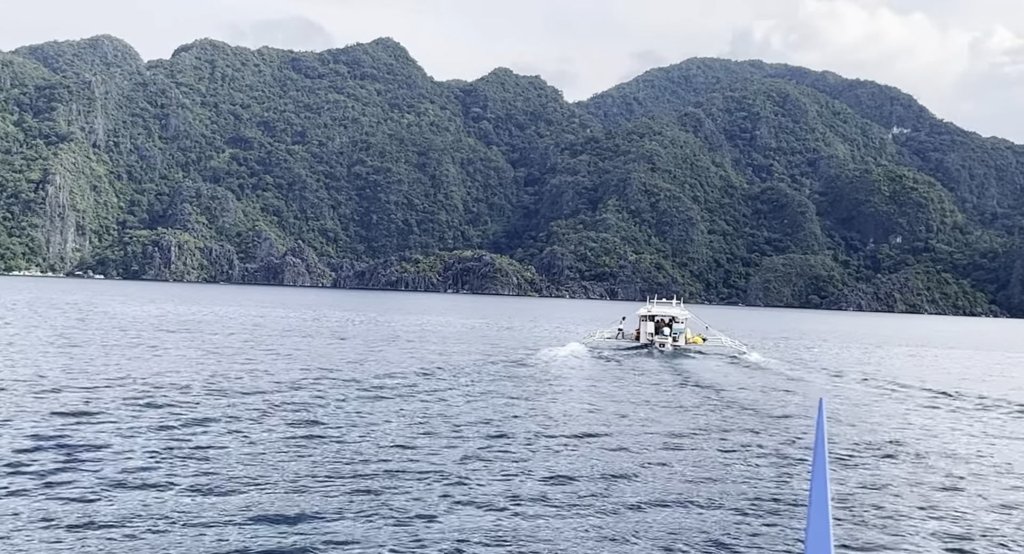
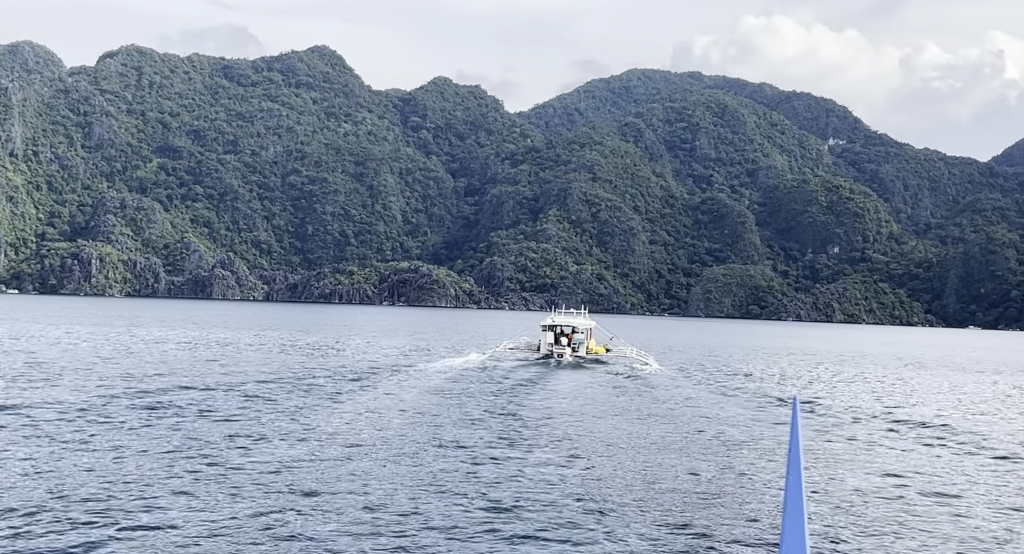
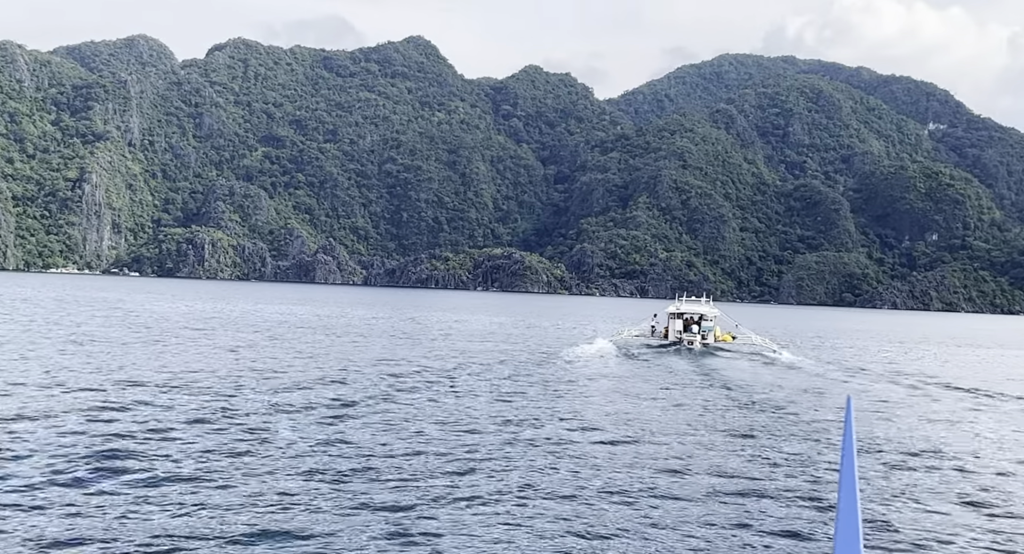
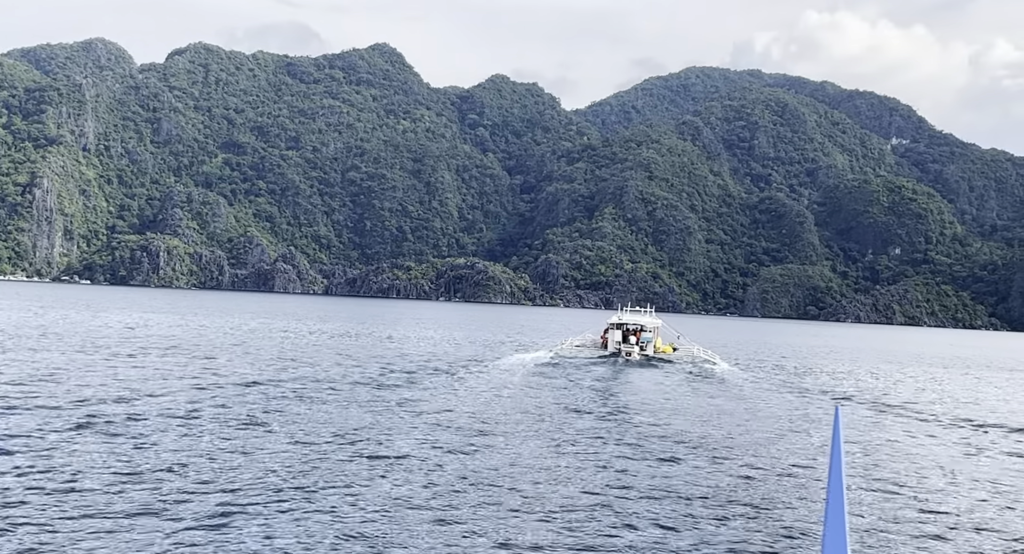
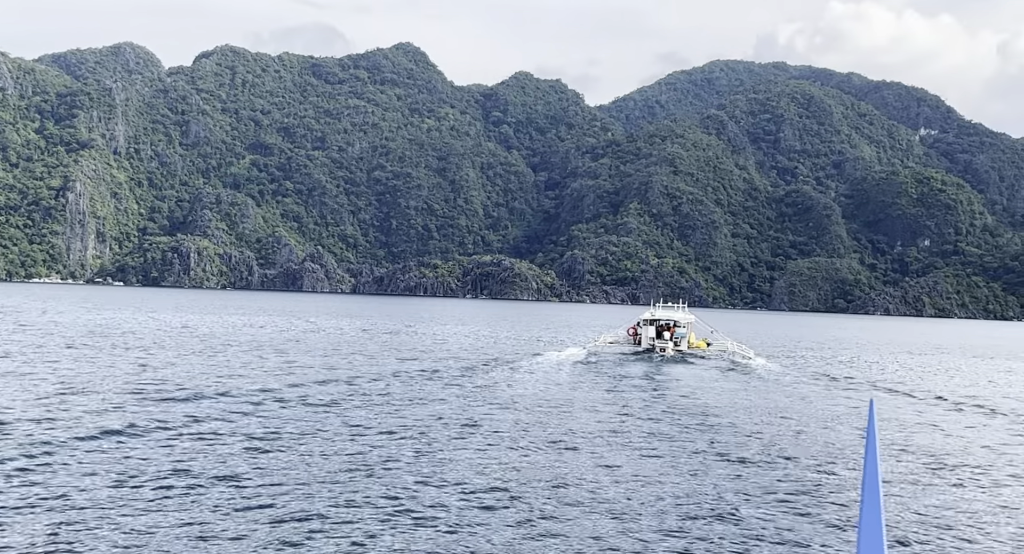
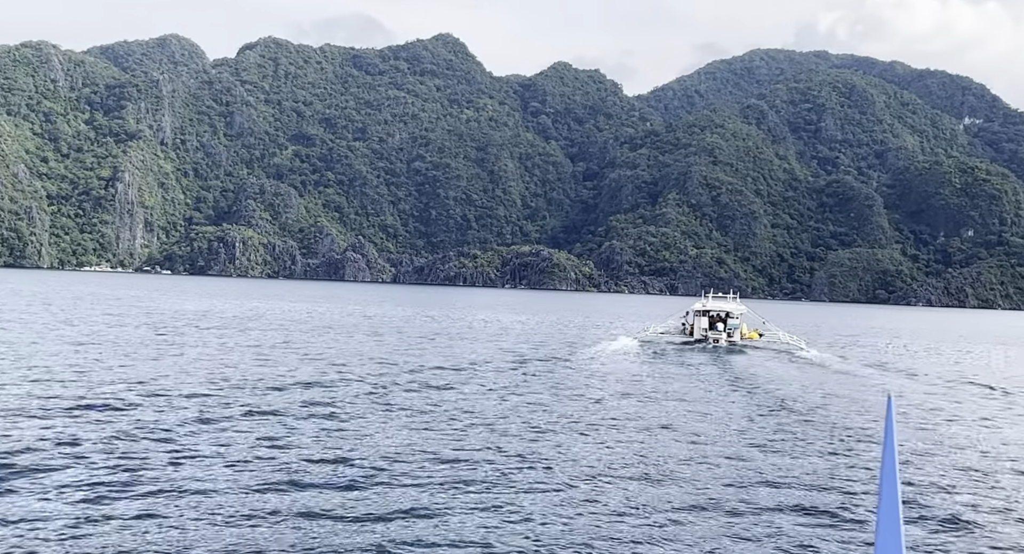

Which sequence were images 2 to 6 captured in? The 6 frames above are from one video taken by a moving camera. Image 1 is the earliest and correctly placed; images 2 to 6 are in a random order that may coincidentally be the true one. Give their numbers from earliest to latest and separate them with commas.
3, 6, 5, 4, 2
